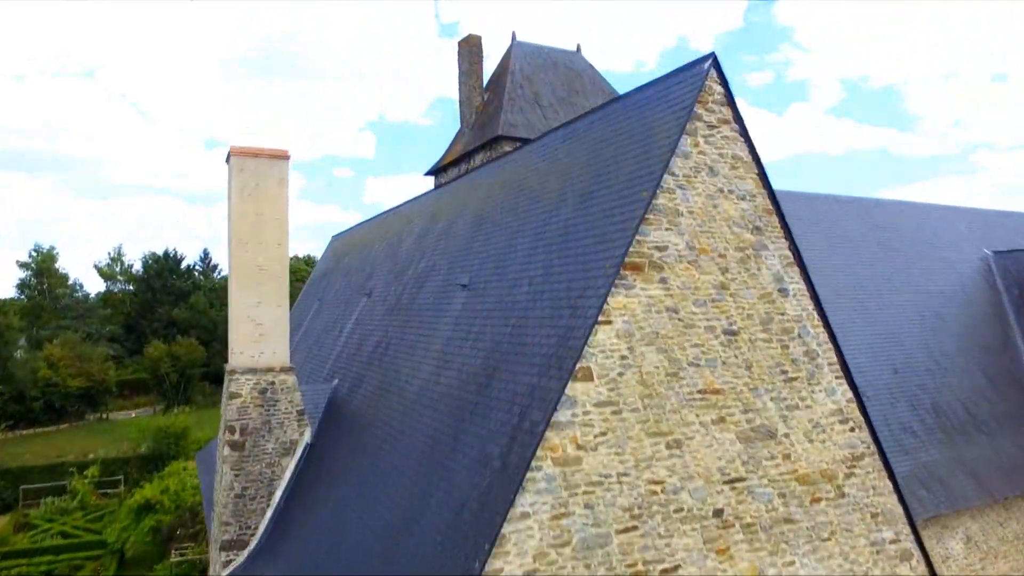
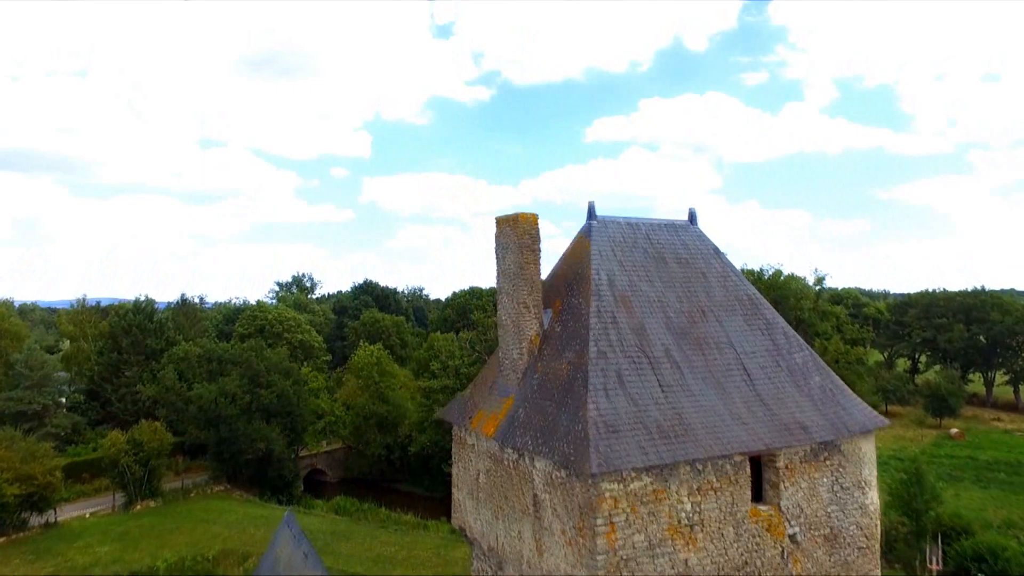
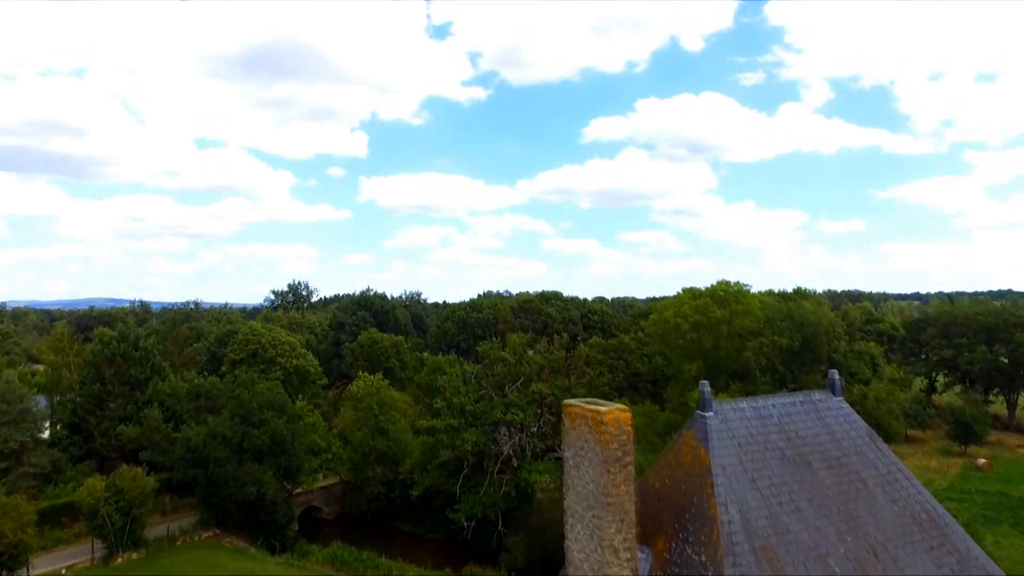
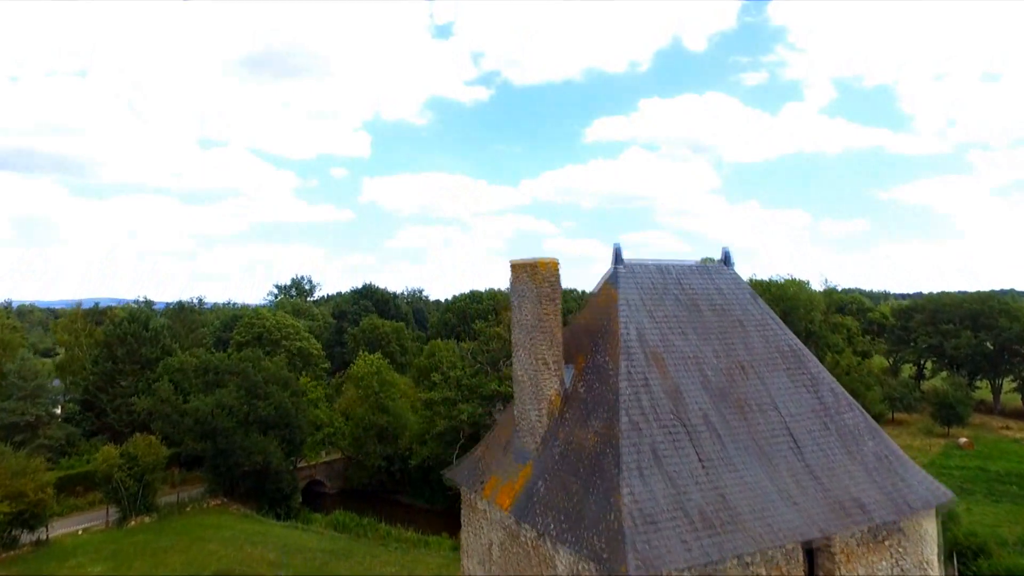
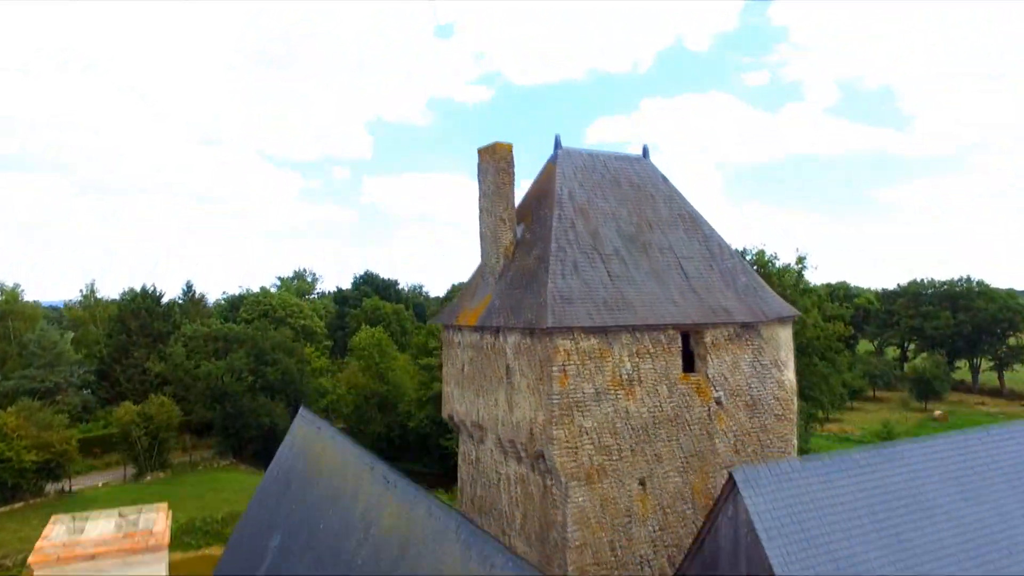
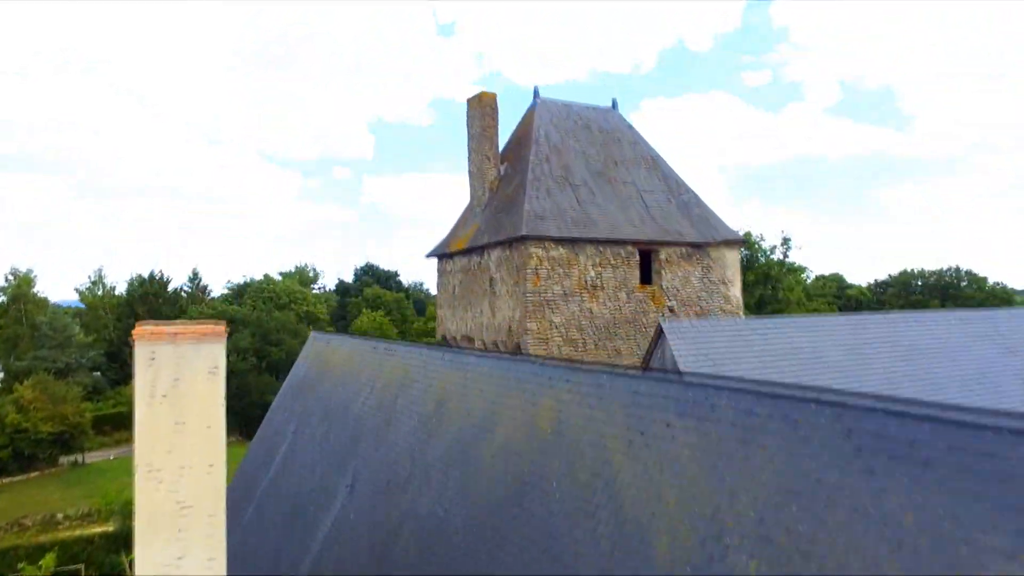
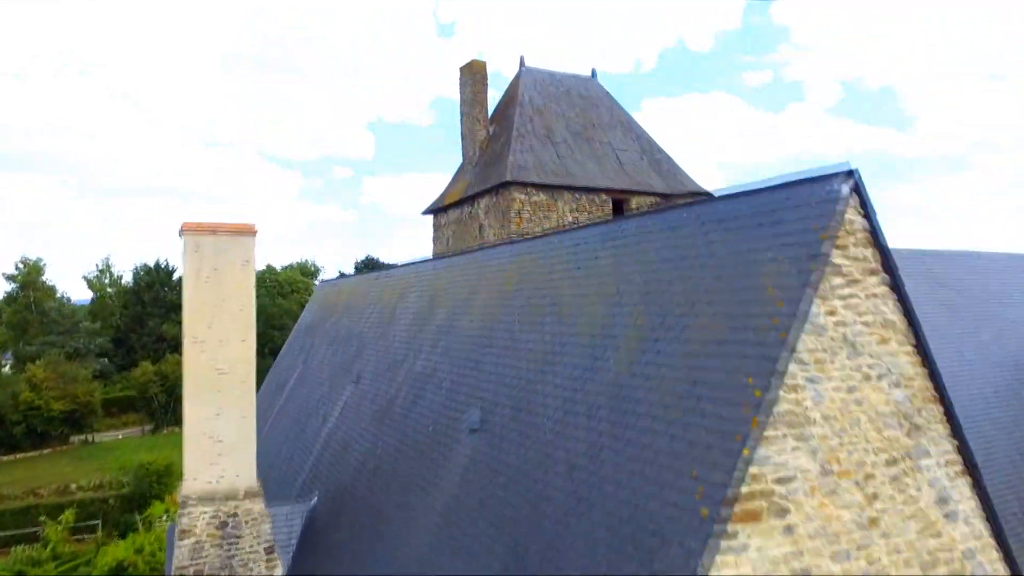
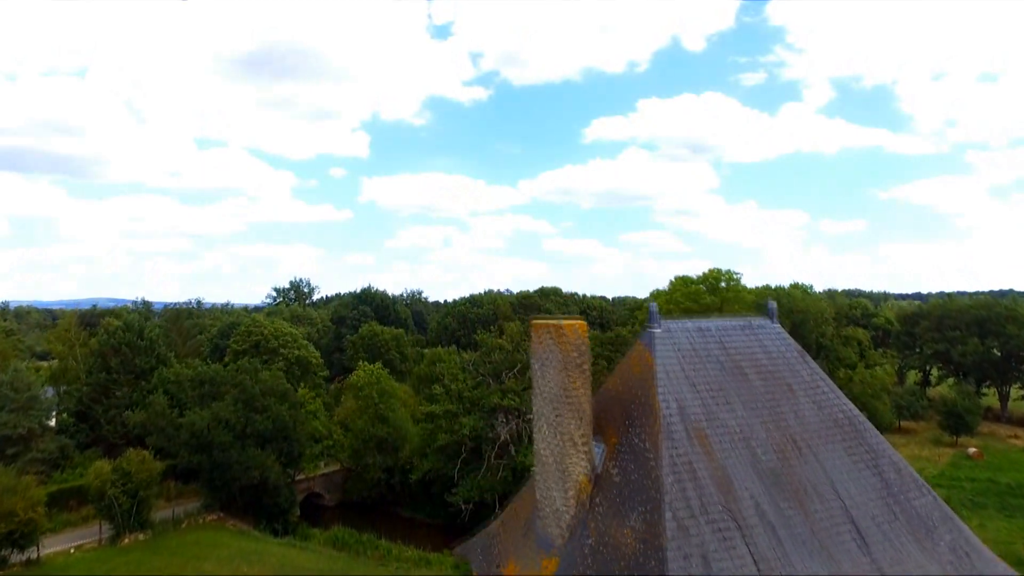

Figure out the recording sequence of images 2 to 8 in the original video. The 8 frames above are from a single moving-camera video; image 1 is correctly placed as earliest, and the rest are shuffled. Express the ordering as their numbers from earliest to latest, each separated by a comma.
7, 6, 5, 2, 4, 8, 3
